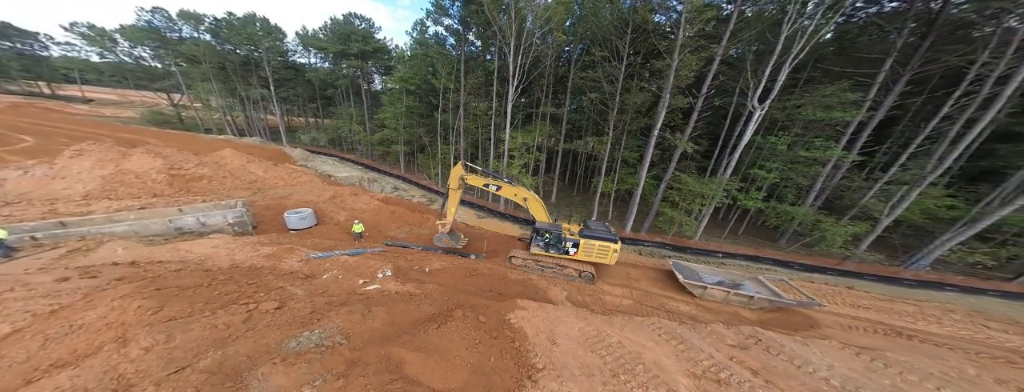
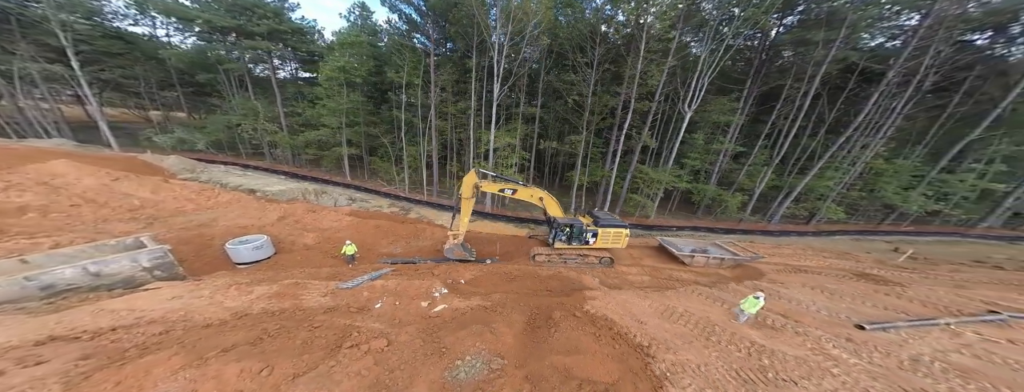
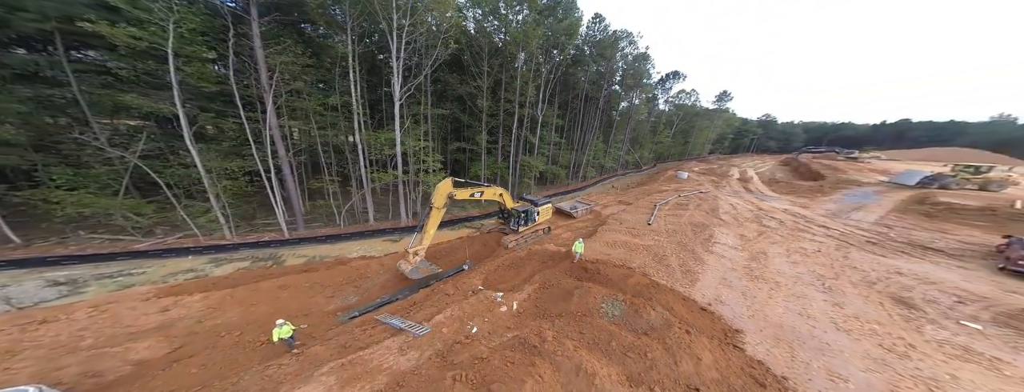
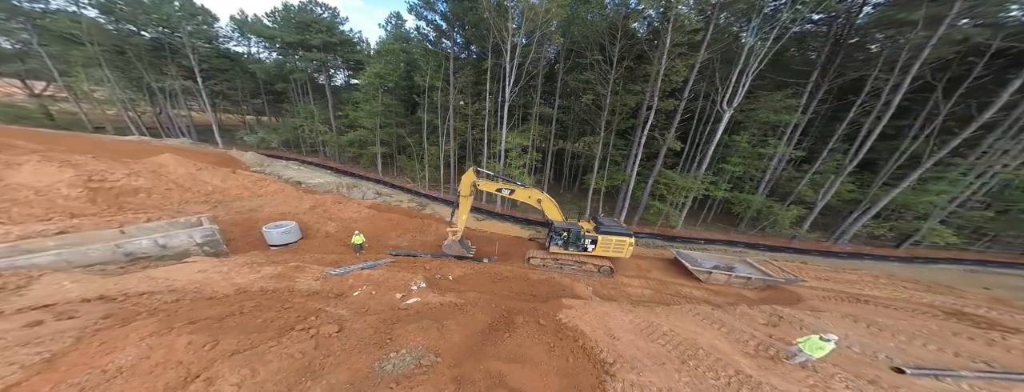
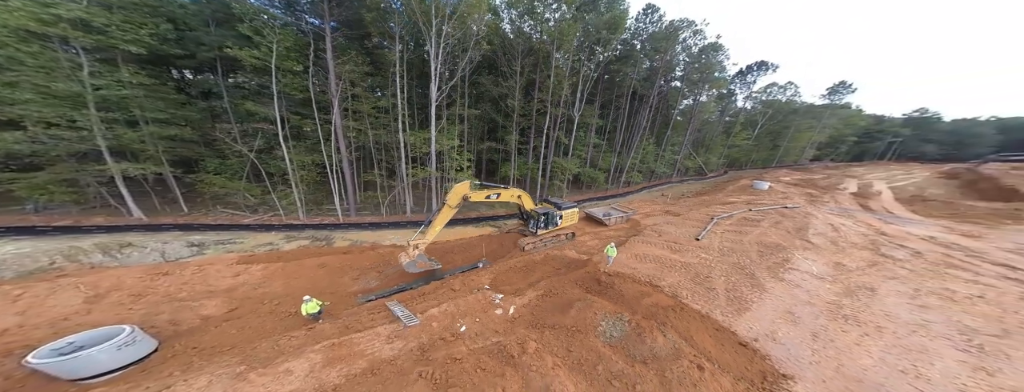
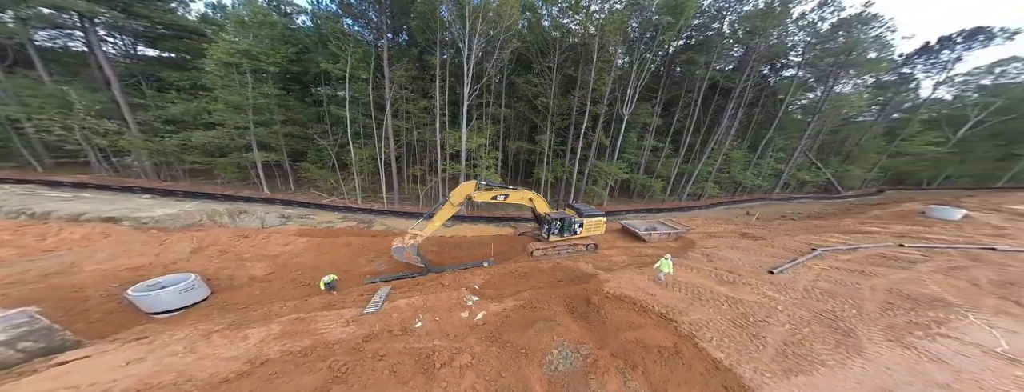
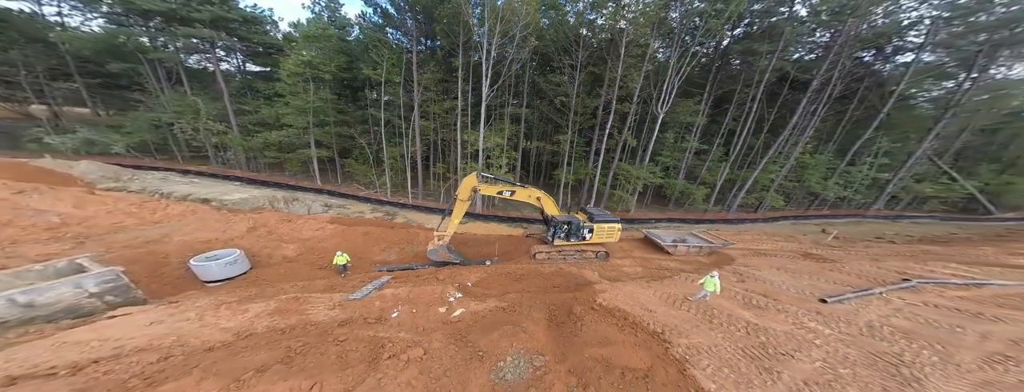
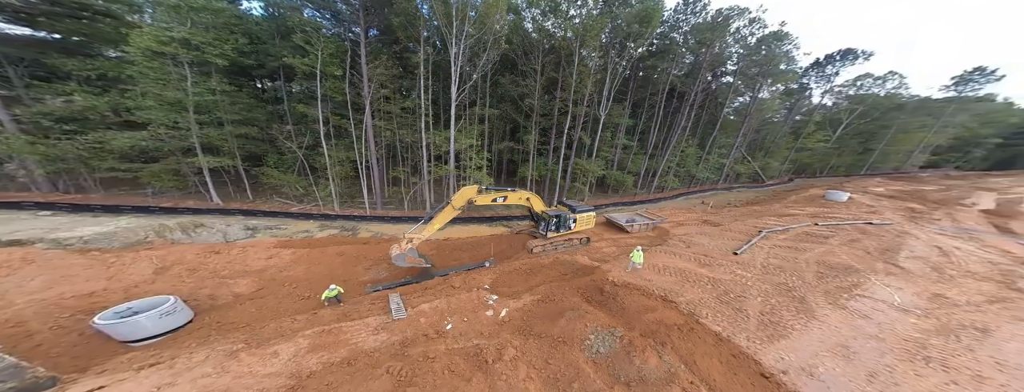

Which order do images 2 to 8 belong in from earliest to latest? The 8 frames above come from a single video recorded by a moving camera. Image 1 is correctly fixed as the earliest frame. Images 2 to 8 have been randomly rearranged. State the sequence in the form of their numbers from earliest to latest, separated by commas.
4, 2, 7, 6, 8, 5, 3
